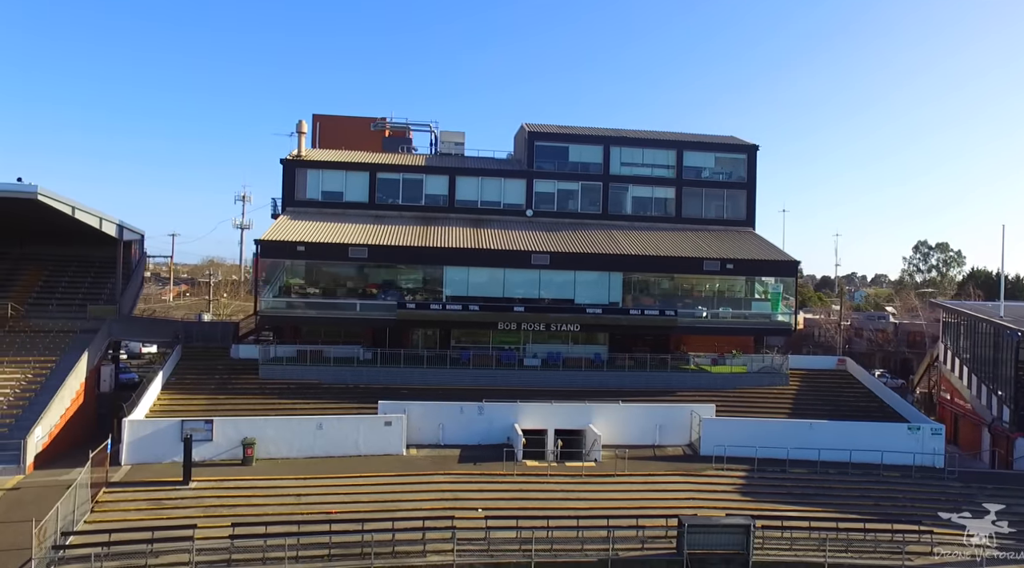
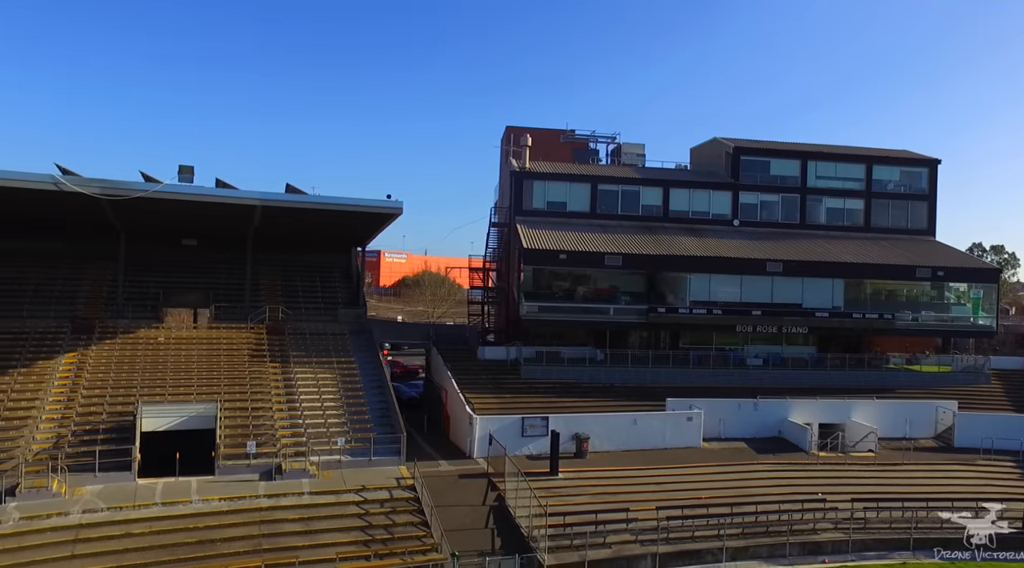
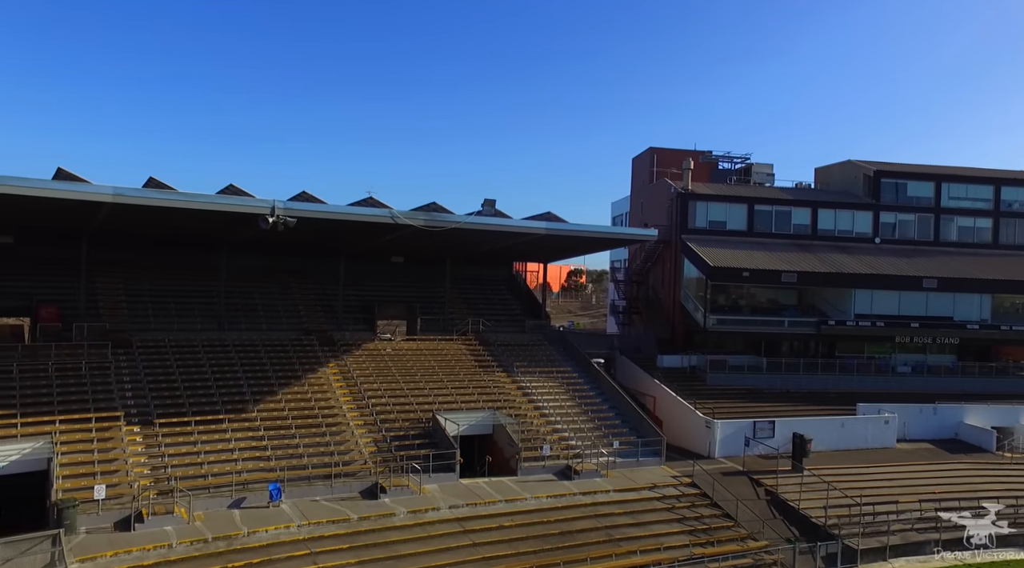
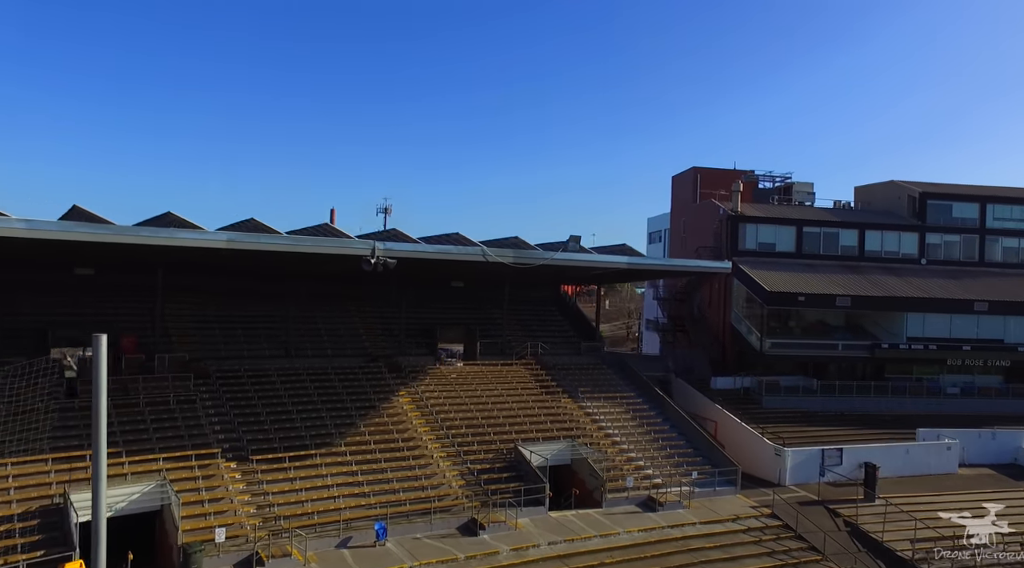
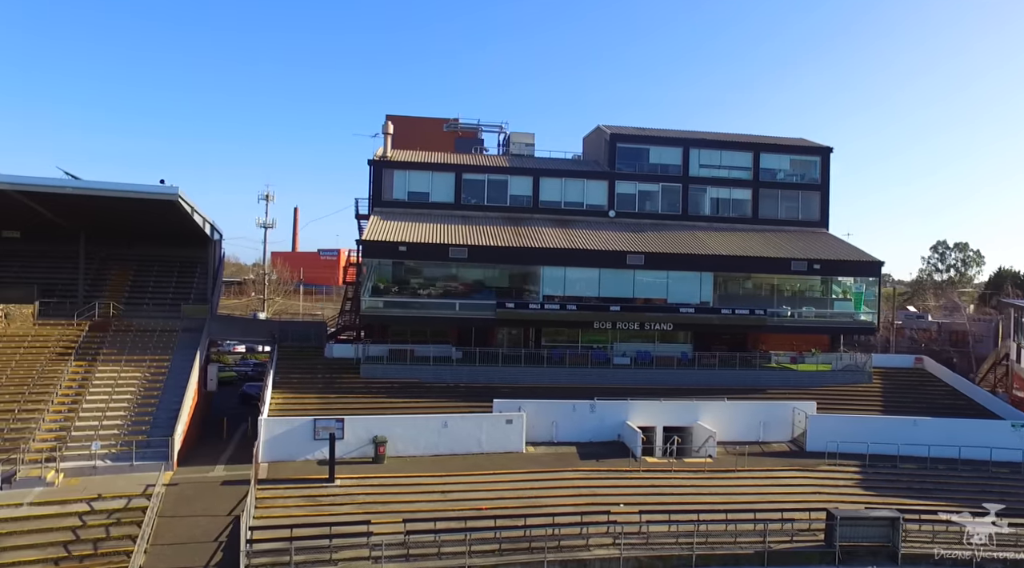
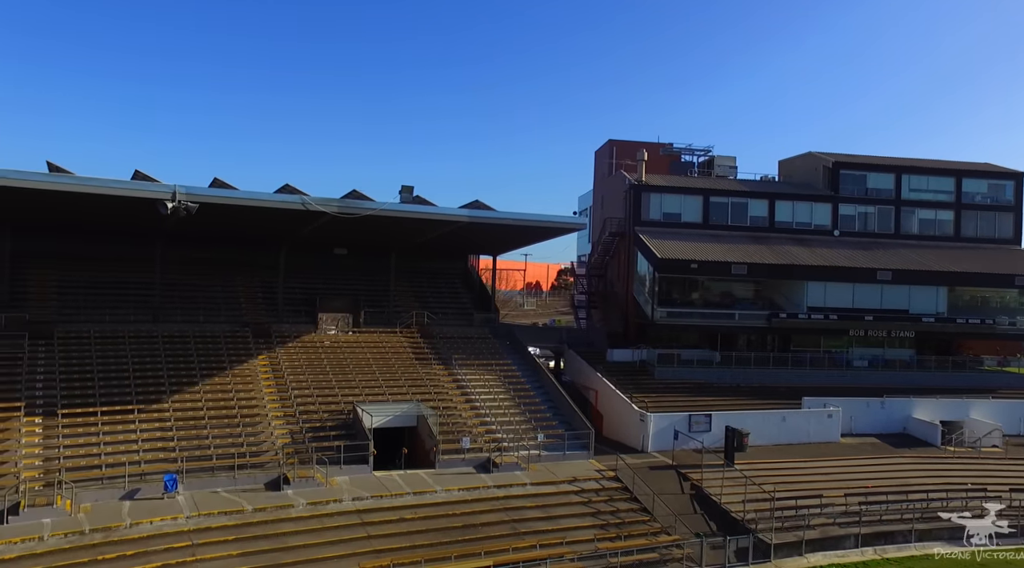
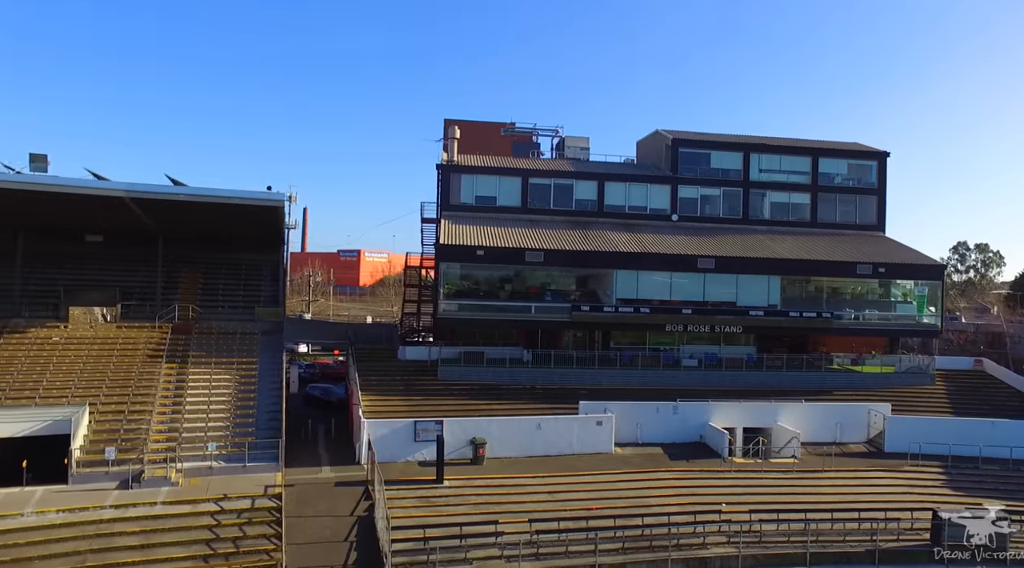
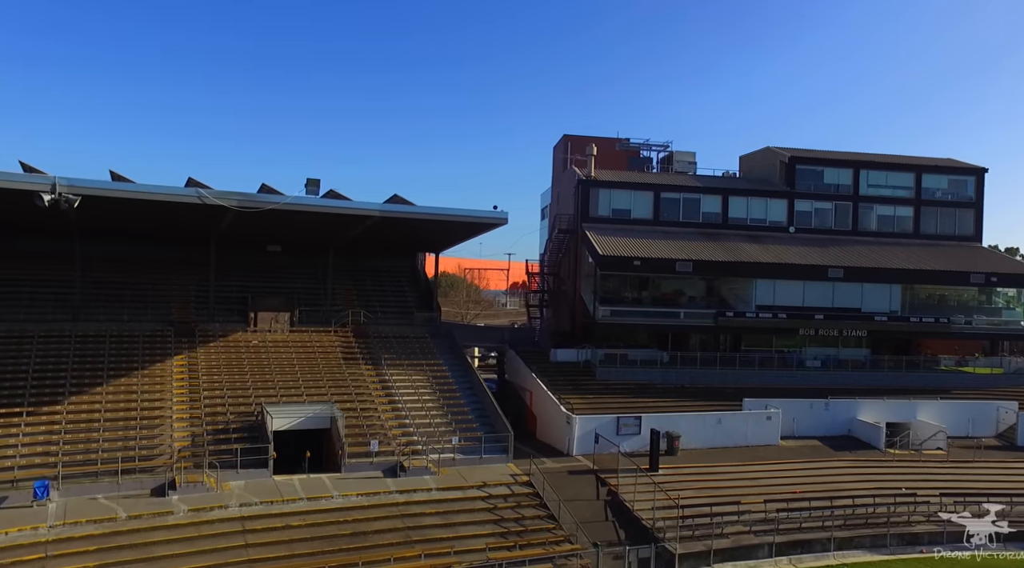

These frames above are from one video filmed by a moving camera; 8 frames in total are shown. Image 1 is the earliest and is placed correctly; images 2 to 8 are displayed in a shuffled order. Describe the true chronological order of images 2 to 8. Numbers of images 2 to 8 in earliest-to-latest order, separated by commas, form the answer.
5, 7, 2, 8, 6, 3, 4
